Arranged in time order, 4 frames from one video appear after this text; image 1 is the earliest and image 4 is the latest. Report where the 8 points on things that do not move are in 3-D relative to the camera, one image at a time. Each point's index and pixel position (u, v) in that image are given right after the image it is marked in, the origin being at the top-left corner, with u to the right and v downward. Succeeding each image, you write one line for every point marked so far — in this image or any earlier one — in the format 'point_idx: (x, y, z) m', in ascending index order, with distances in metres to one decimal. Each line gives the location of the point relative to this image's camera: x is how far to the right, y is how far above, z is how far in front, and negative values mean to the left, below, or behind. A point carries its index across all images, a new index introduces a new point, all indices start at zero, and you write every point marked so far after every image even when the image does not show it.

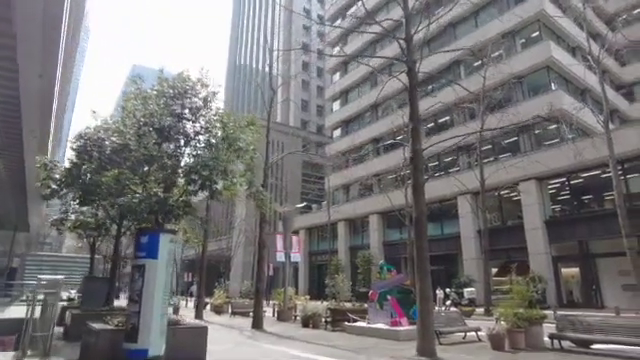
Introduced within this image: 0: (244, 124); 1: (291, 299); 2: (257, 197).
0: (-2.0, +1.4, +10.3) m
1: (-1.4, -5.7, +19.4) m
2: (-2.0, -0.5, +12.5) m
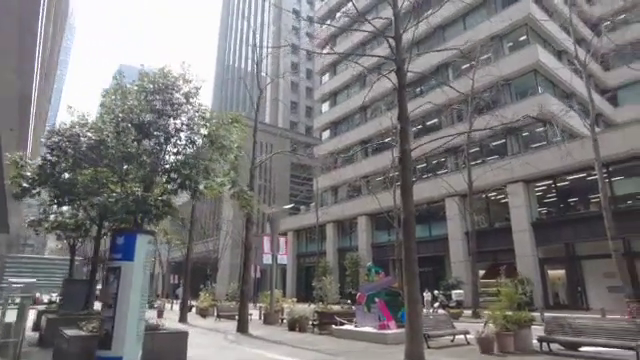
0: (-2.3, +1.4, +10.1) m
1: (-2.0, -5.8, +19.2) m
2: (-2.4, -0.5, +12.3) m
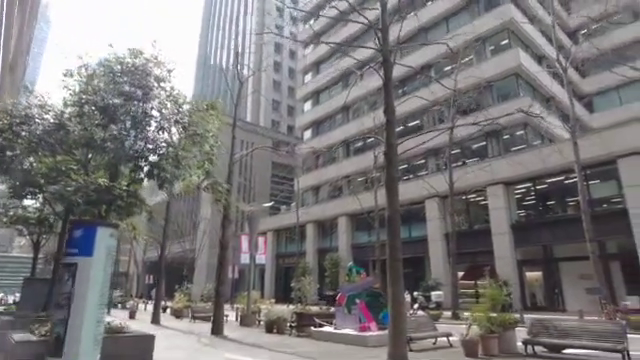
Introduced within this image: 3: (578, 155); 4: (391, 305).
0: (-2.7, +1.6, +9.6) m
1: (-3.0, -5.7, +18.6) m
2: (-2.9, -0.4, +11.7) m
3: (+11.4, +1.1, +17.8) m
4: (+1.2, -2.3, +7.0) m
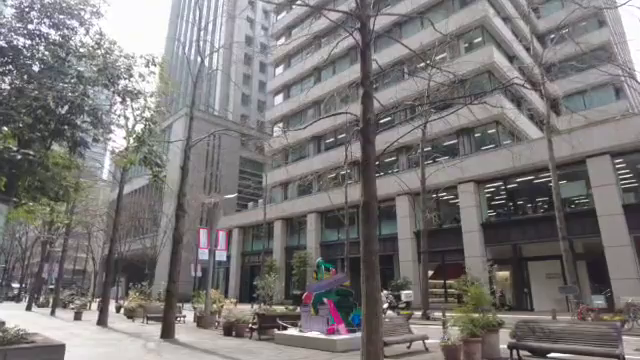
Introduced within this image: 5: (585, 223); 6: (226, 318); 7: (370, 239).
0: (-3.4, +2.0, +8.3) m
1: (-4.5, -5.2, +17.3) m
2: (-3.8, 0.0, +10.4) m
3: (+10.1, +1.2, +17.6) m
4: (+0.7, -2.0, +6.1) m
5: (+13.0, -2.1, +20.0) m
6: (-3.1, -4.5, +13.3) m
7: (+0.8, -0.9, +6.5) m
